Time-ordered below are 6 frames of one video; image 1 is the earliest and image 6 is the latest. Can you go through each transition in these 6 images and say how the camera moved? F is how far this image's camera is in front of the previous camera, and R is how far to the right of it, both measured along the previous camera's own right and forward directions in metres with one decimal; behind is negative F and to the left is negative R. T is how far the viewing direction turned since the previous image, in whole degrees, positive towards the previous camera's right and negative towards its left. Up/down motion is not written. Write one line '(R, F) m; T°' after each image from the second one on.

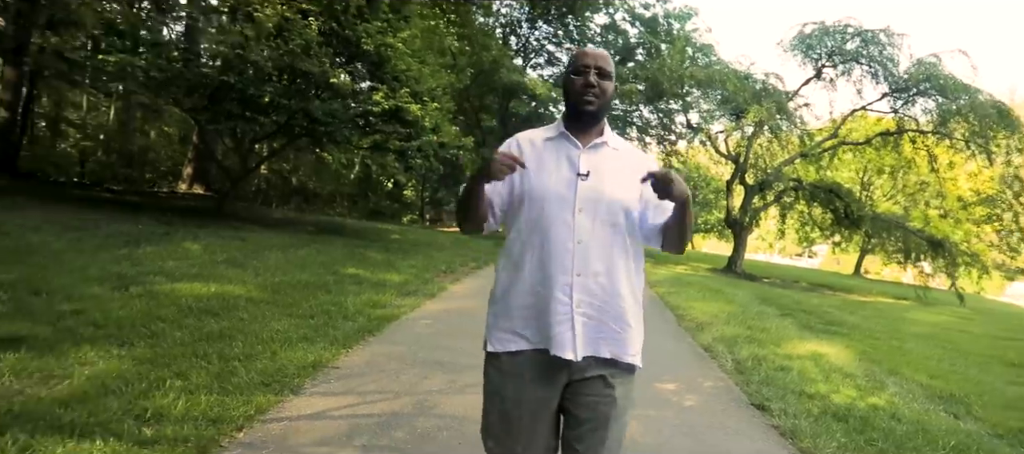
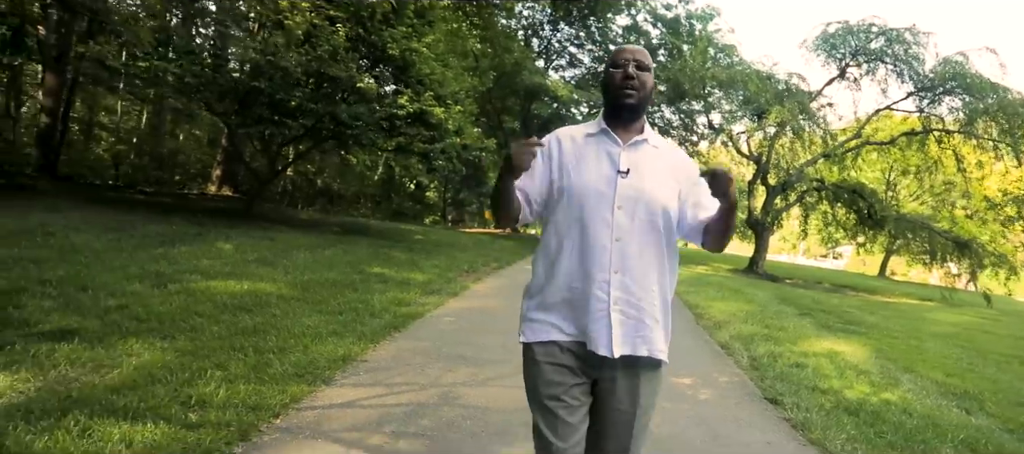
(0.0, -0.2) m; -2°
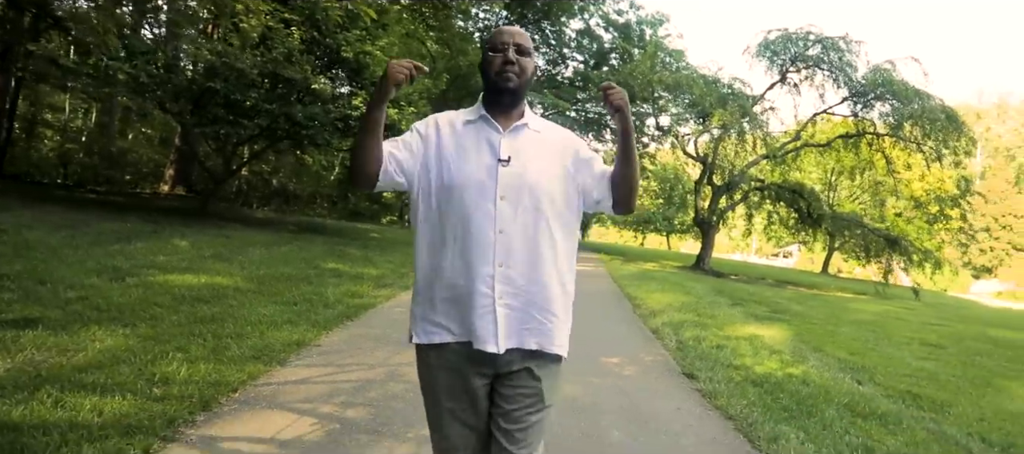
(+0.2, -0.5) m; +4°
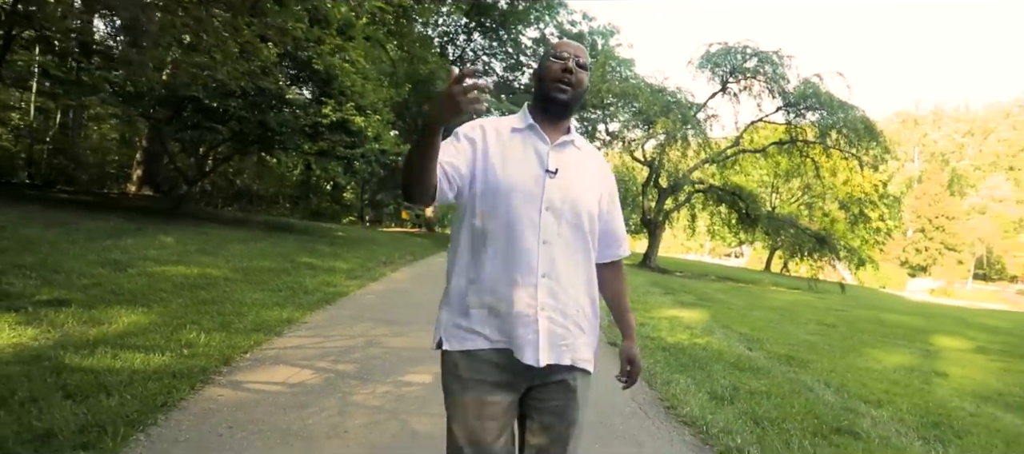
(+0.1, -1.2) m; +4°
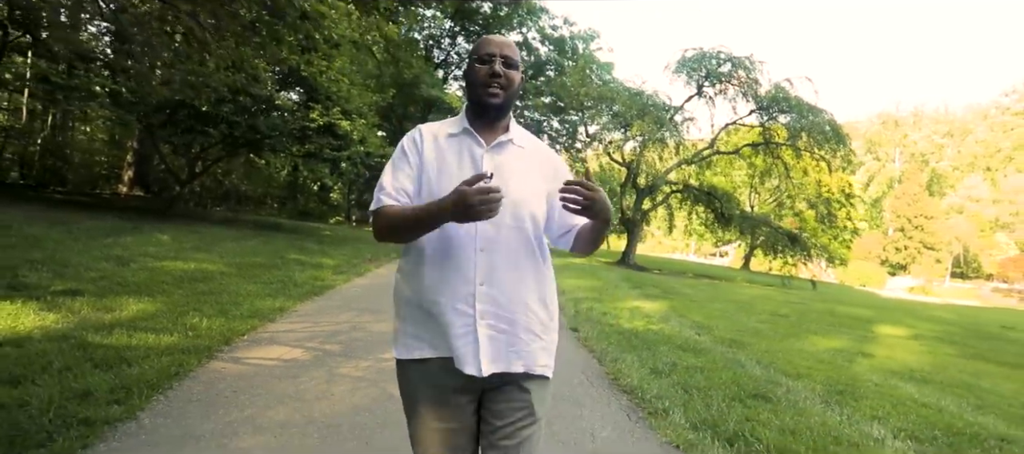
(+0.2, -0.8) m; +1°
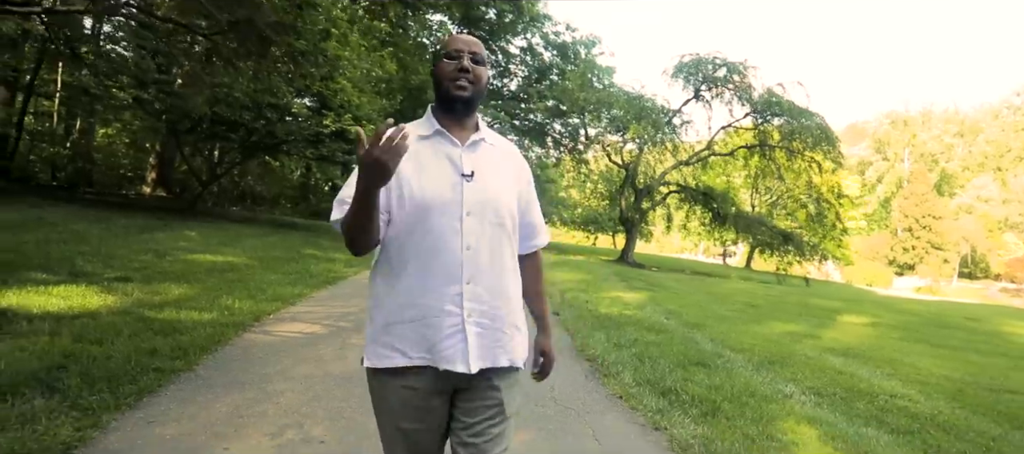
(+0.3, -1.1) m; -1°
